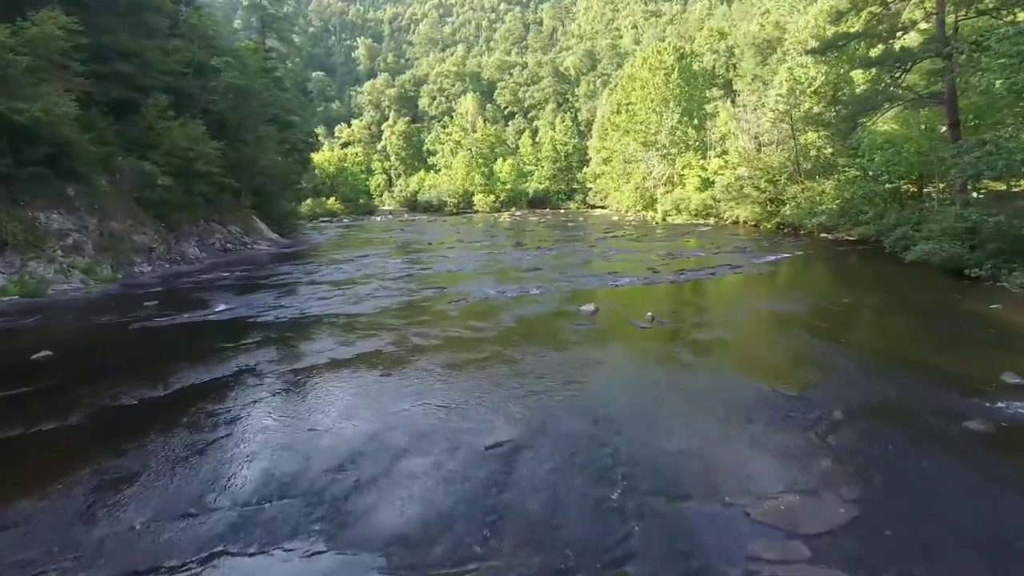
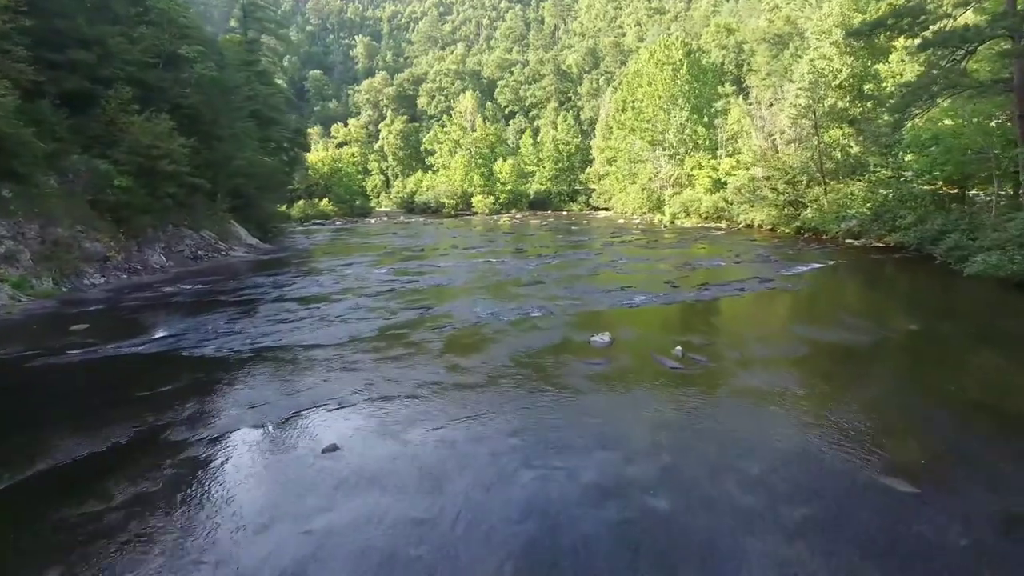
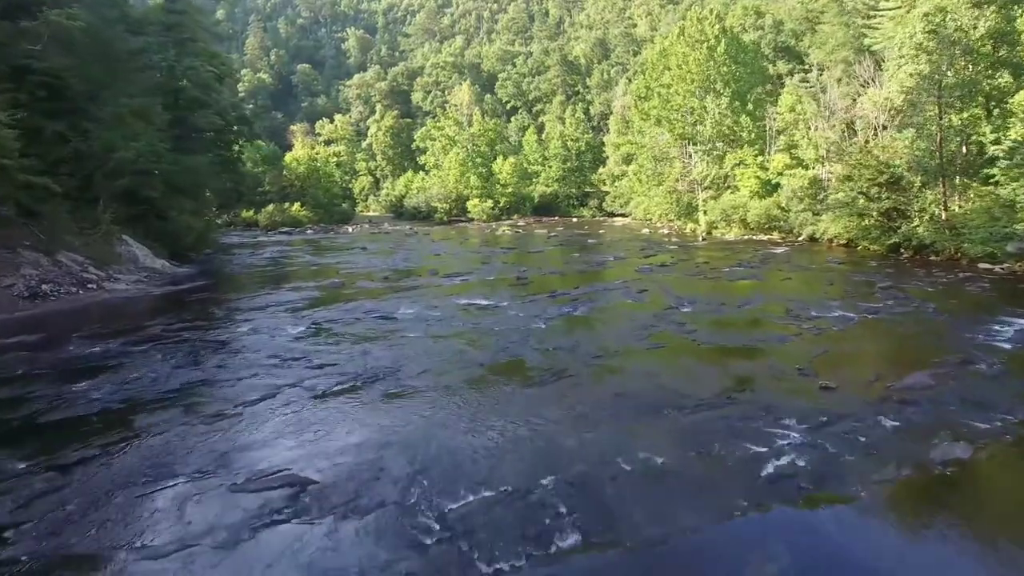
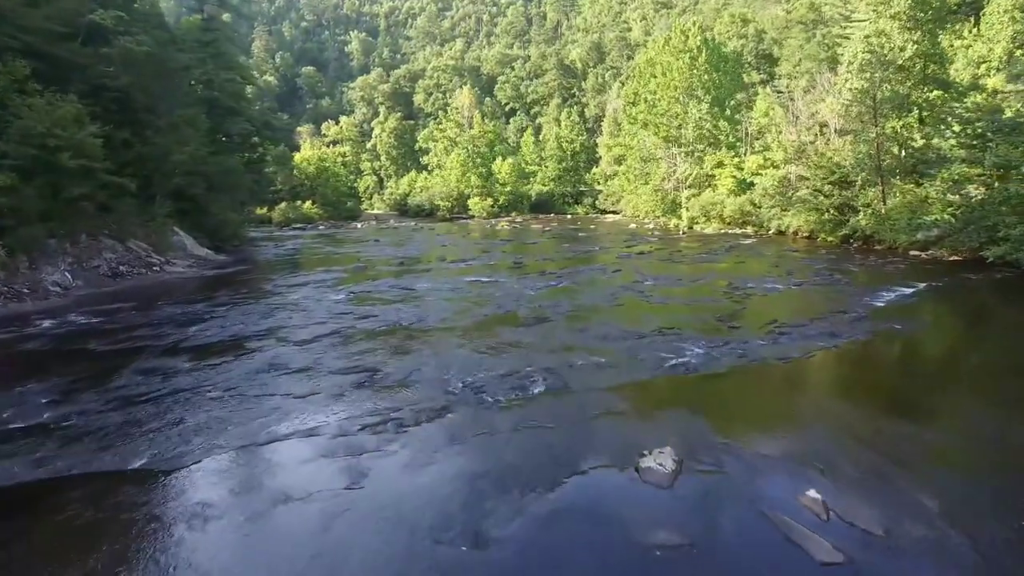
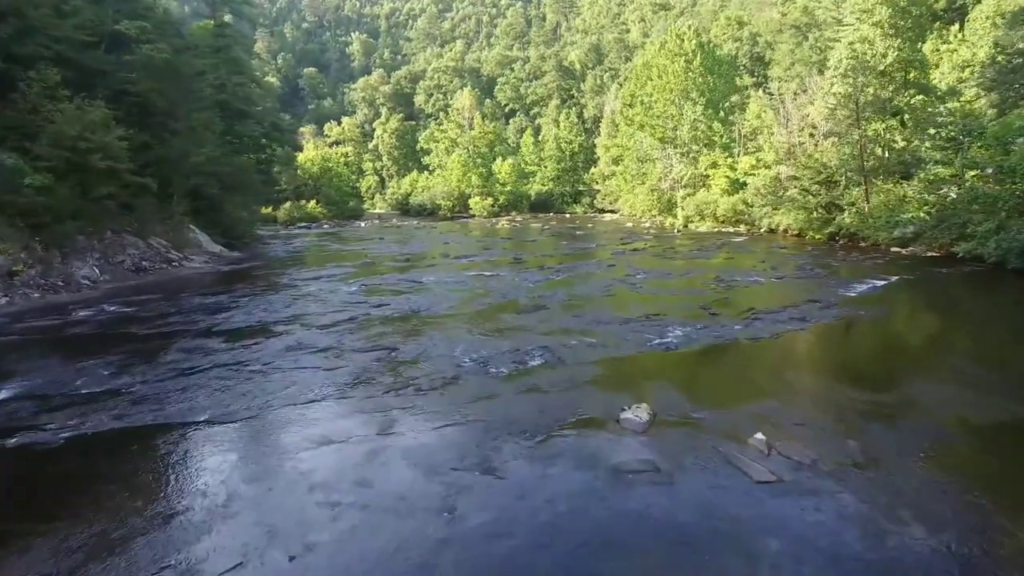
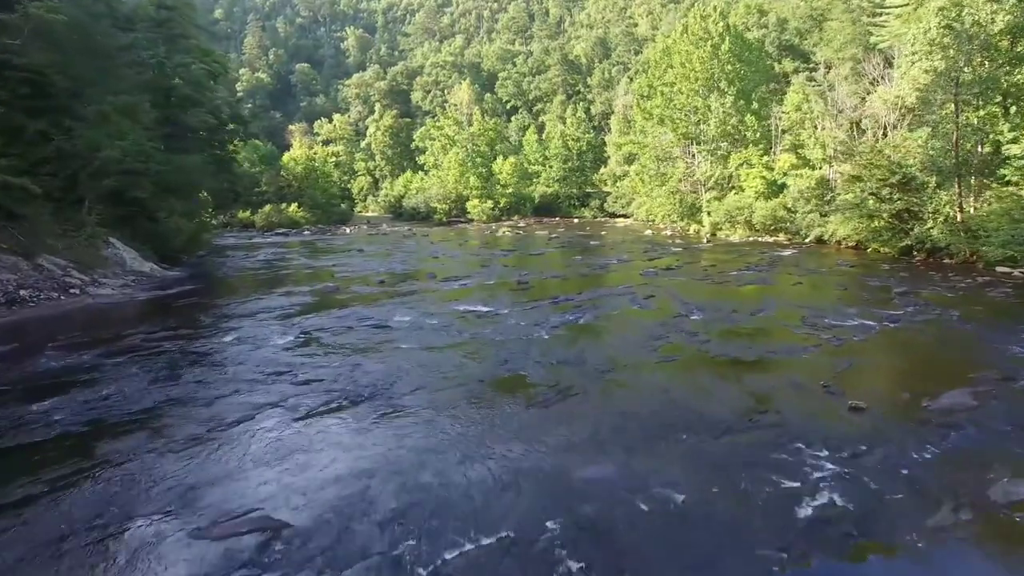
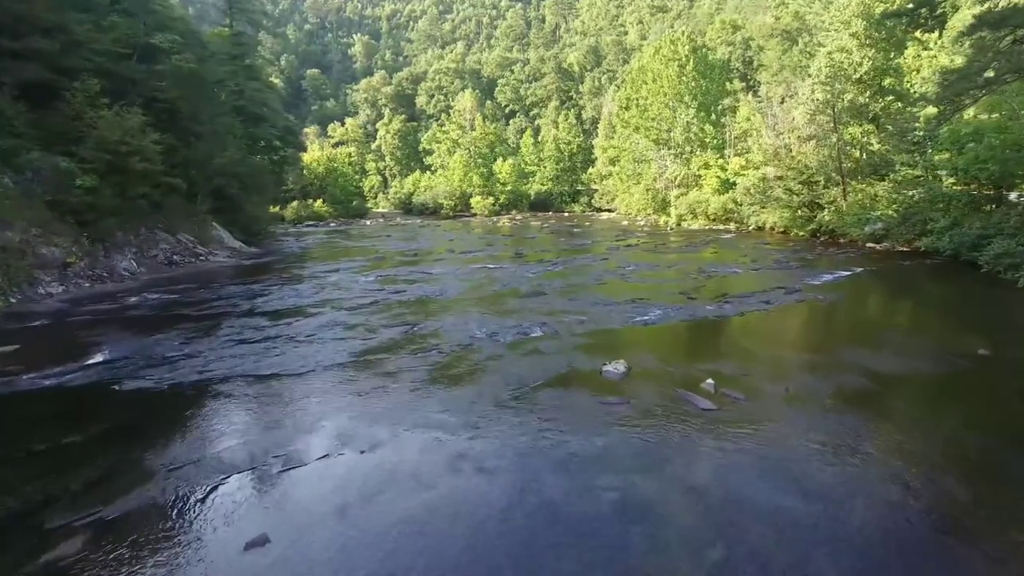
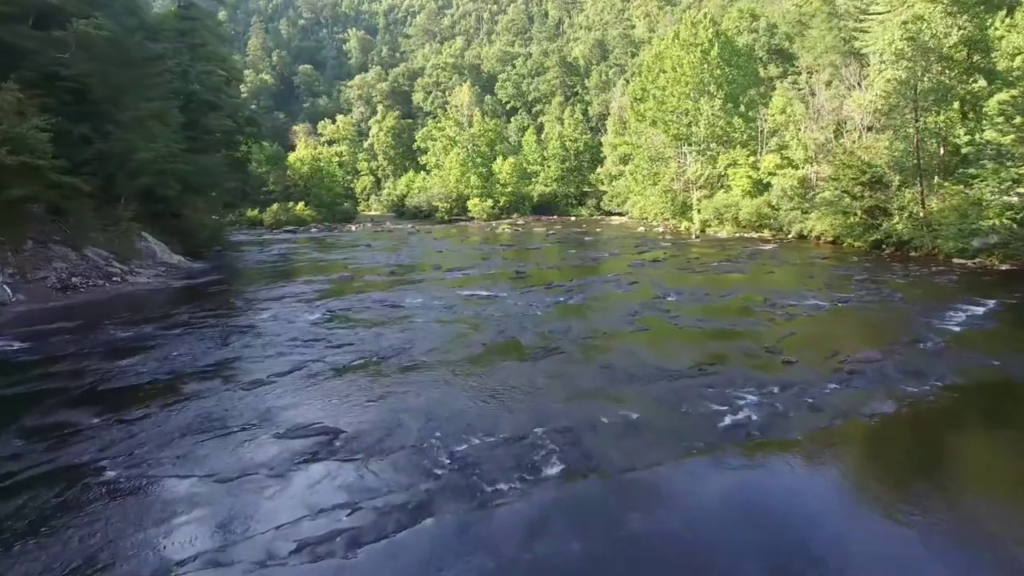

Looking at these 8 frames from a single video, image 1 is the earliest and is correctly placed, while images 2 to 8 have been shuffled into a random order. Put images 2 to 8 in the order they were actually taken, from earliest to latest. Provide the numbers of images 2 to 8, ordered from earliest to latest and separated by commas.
2, 7, 5, 4, 8, 3, 6
